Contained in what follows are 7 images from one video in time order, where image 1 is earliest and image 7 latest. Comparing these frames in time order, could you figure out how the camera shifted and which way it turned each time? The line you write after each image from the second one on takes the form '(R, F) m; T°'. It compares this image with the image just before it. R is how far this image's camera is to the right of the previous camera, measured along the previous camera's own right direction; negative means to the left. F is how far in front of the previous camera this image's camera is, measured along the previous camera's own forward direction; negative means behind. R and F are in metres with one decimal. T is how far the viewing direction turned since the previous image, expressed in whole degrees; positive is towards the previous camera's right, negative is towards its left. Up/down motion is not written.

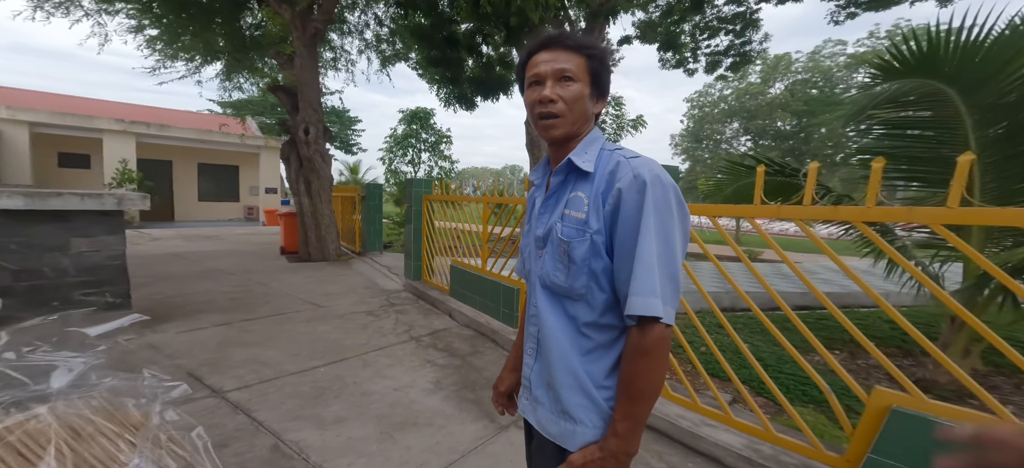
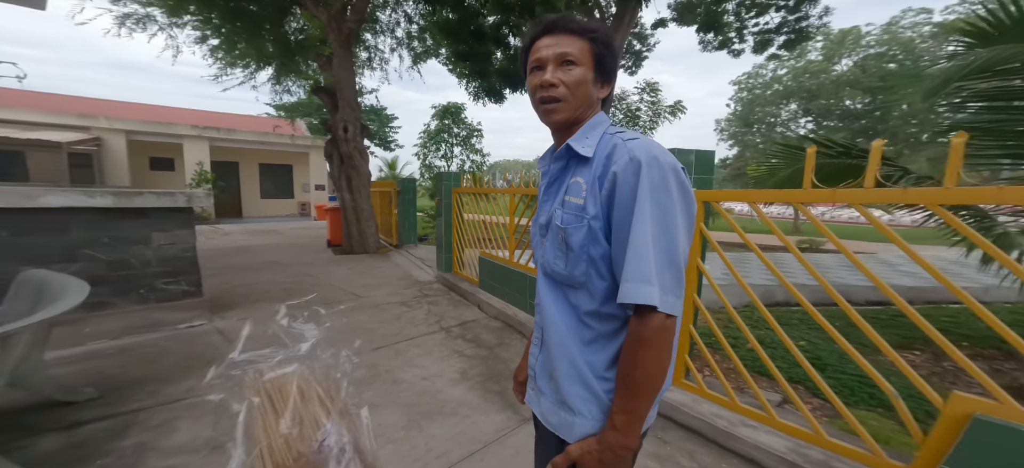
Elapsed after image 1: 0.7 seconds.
(+0.1, 0.0) m; -5°
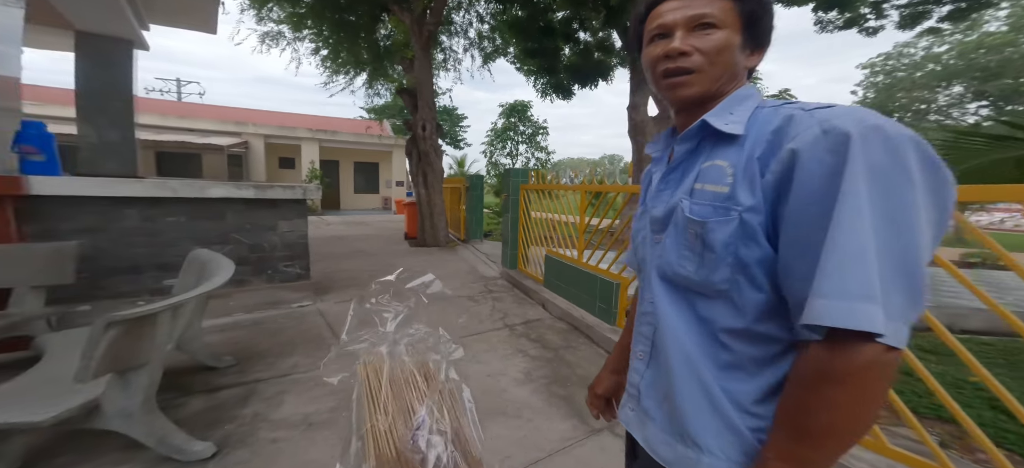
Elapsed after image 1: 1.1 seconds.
(-0.1, +0.1) m; -9°
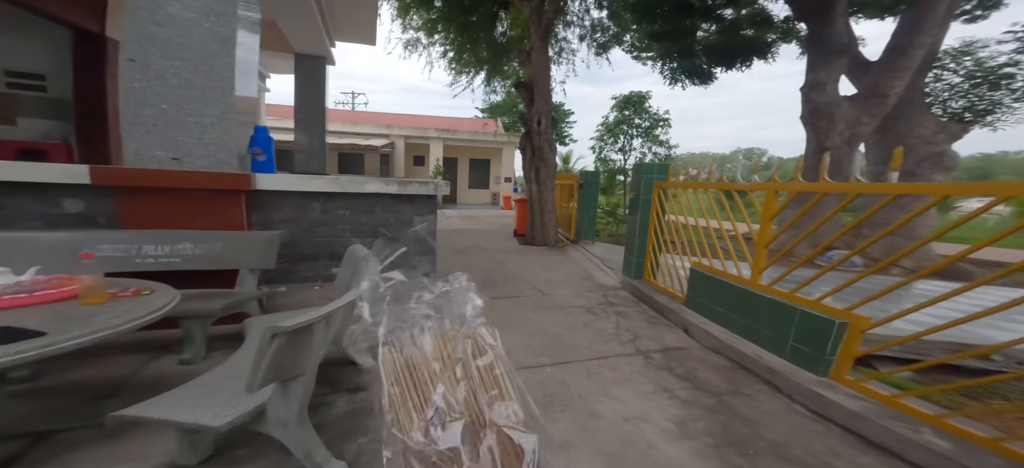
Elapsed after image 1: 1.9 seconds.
(-0.2, +0.4) m; -14°
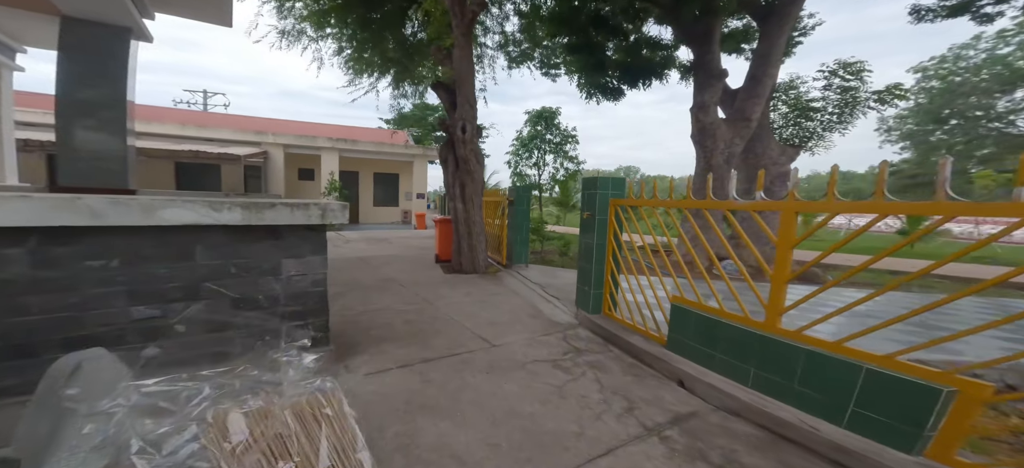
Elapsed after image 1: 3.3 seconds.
(-0.2, +0.9) m; +14°
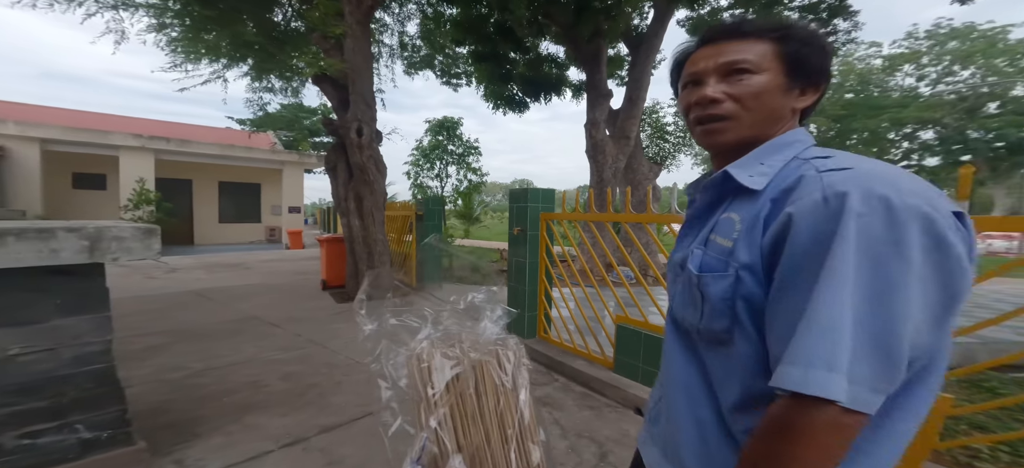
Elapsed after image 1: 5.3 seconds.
(-0.2, +0.4) m; +15°
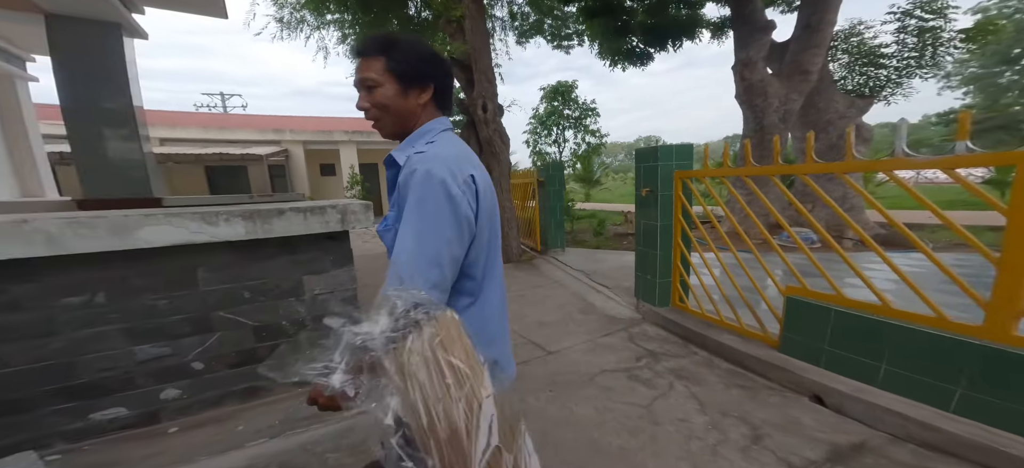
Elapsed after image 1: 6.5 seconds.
(-0.1, +0.1) m; -17°
